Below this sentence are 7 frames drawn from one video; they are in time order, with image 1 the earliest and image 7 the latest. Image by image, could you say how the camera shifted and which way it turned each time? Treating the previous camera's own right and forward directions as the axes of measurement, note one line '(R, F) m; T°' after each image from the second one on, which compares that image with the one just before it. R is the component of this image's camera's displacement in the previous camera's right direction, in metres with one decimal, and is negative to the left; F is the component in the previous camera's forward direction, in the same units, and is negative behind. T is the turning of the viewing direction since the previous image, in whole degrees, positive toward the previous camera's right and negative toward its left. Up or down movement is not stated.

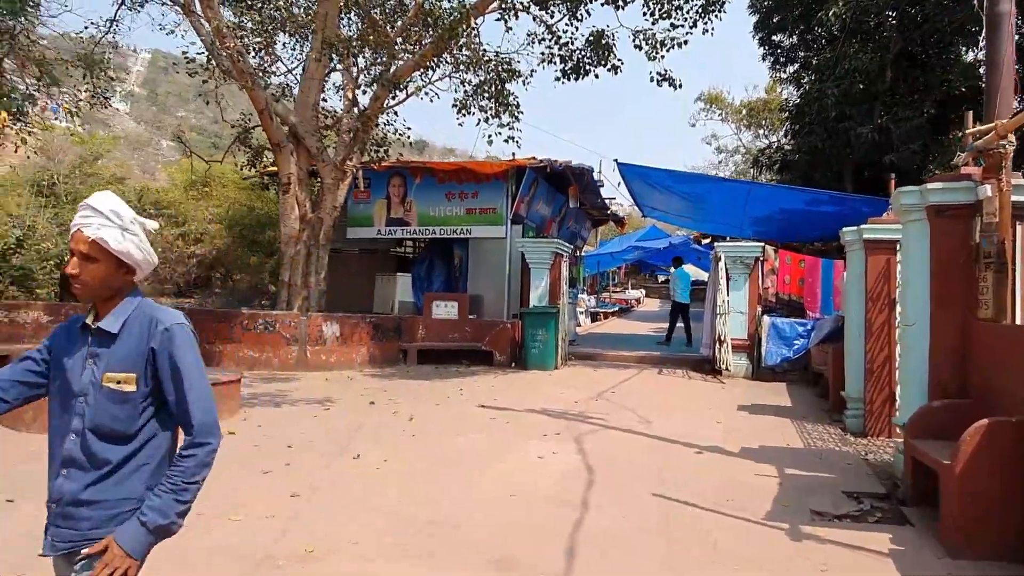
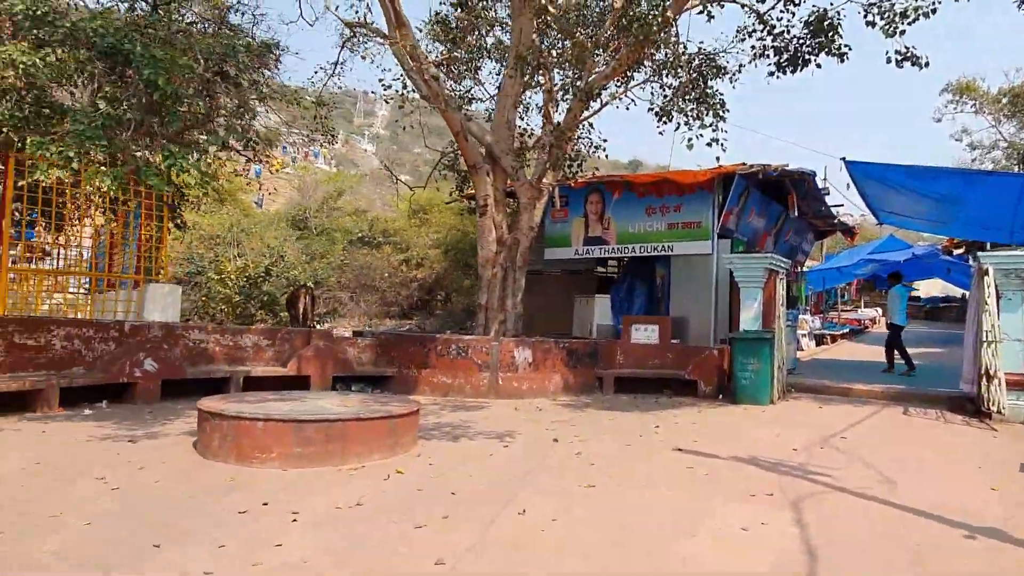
(+0.1, +0.8) m; -16°
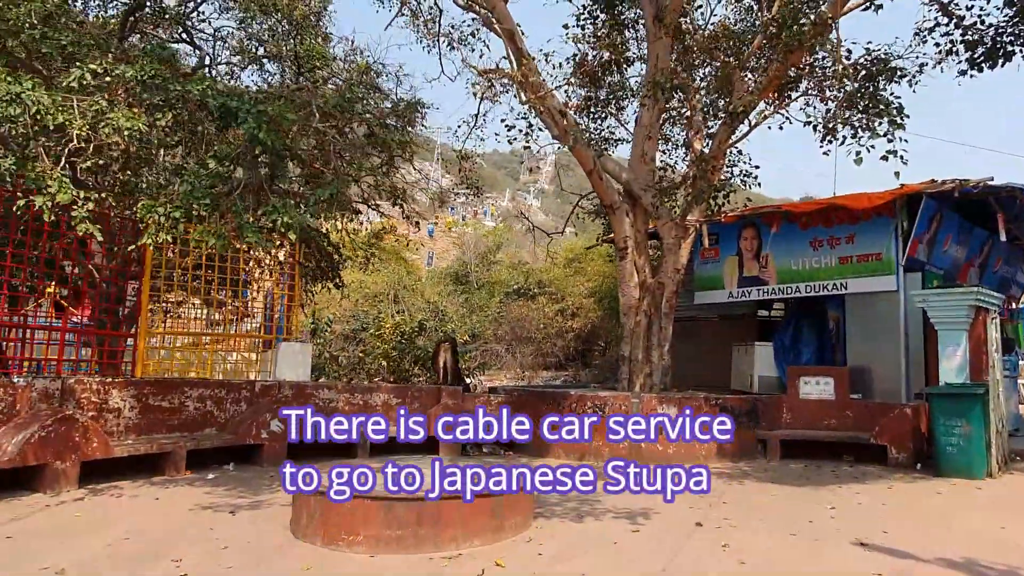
(+0.3, +0.9) m; -13°
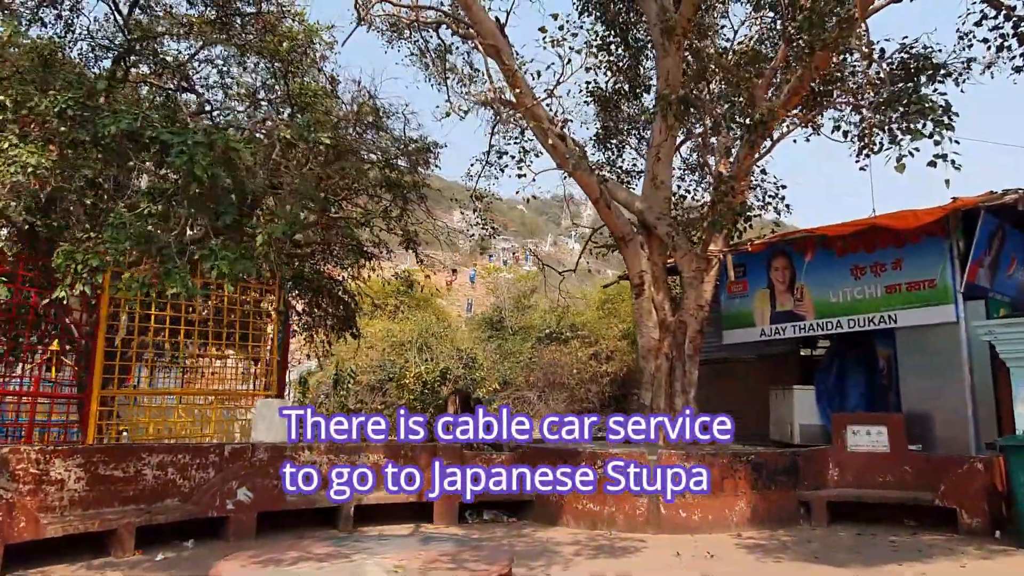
(+0.5, +1.0) m; -3°
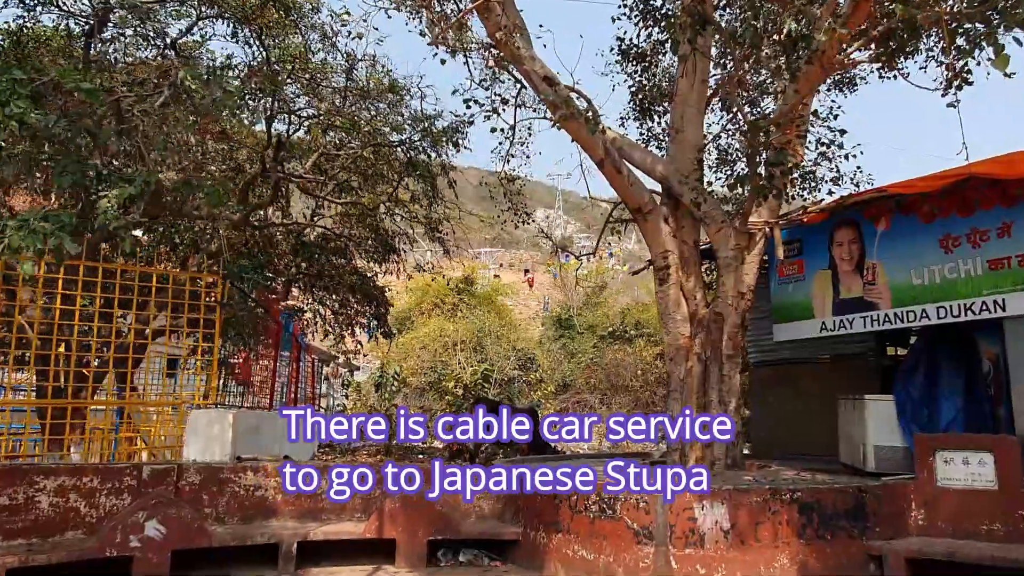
(+1.0, +1.8) m; -7°
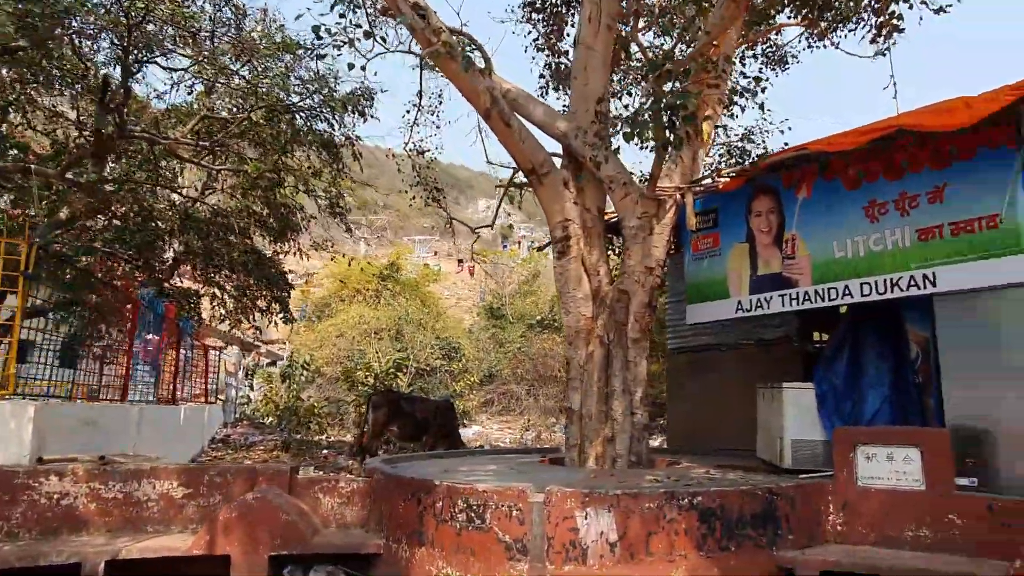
(+0.6, +1.0) m; +5°
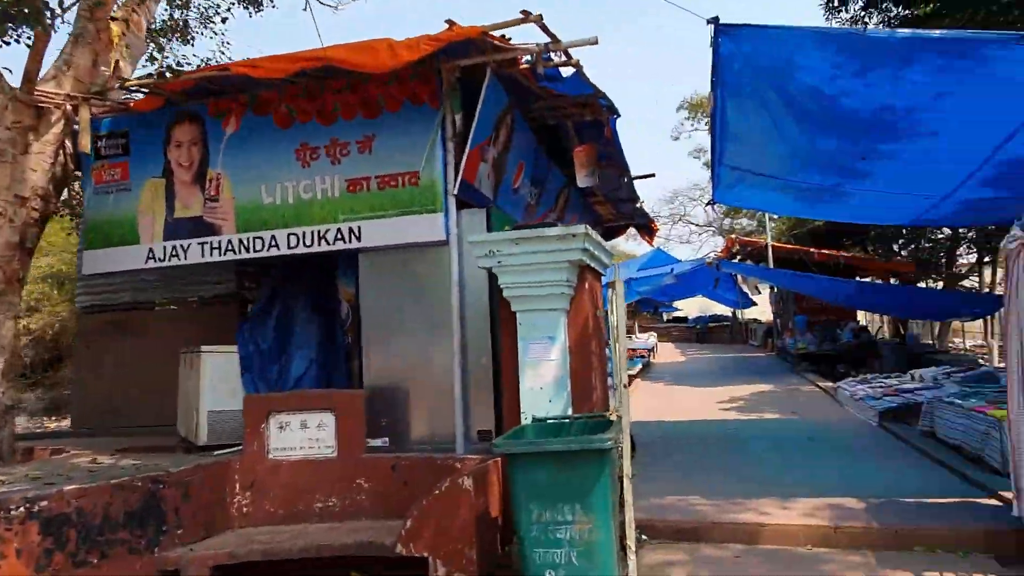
(+0.8, +0.7) m; +38°
